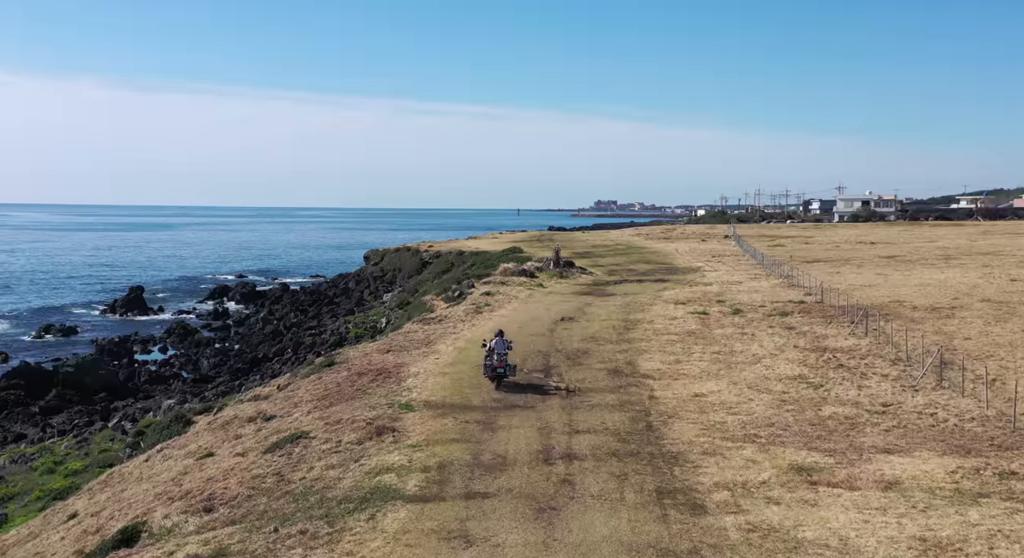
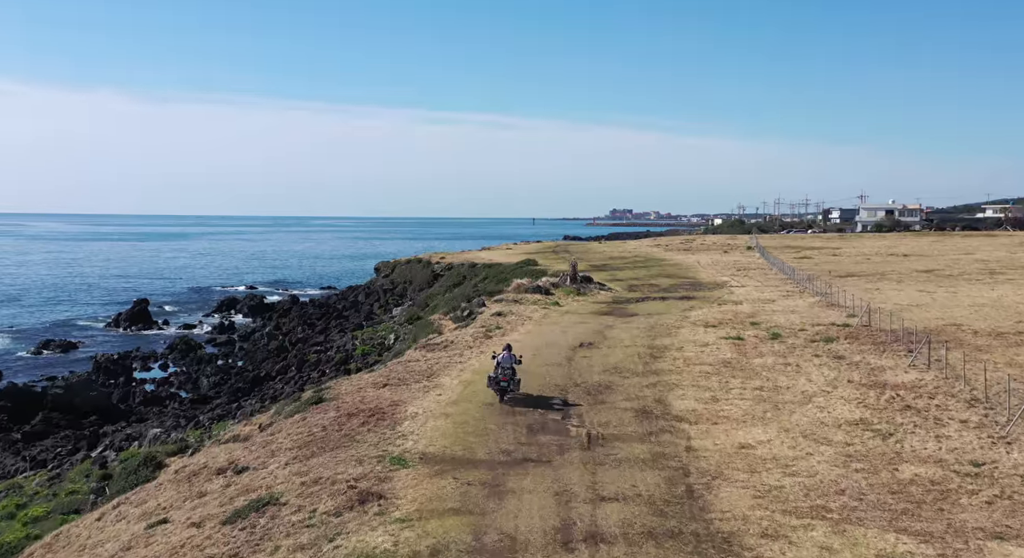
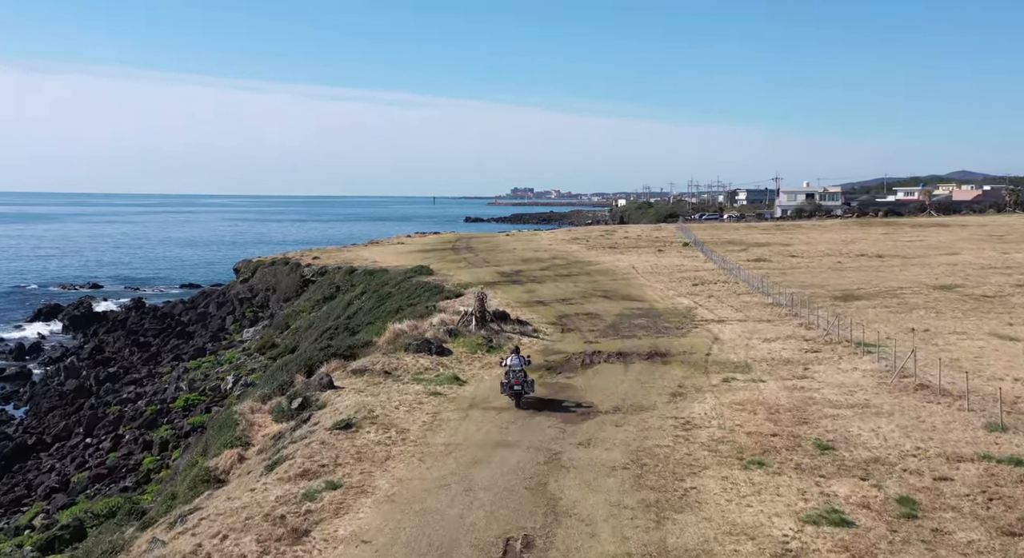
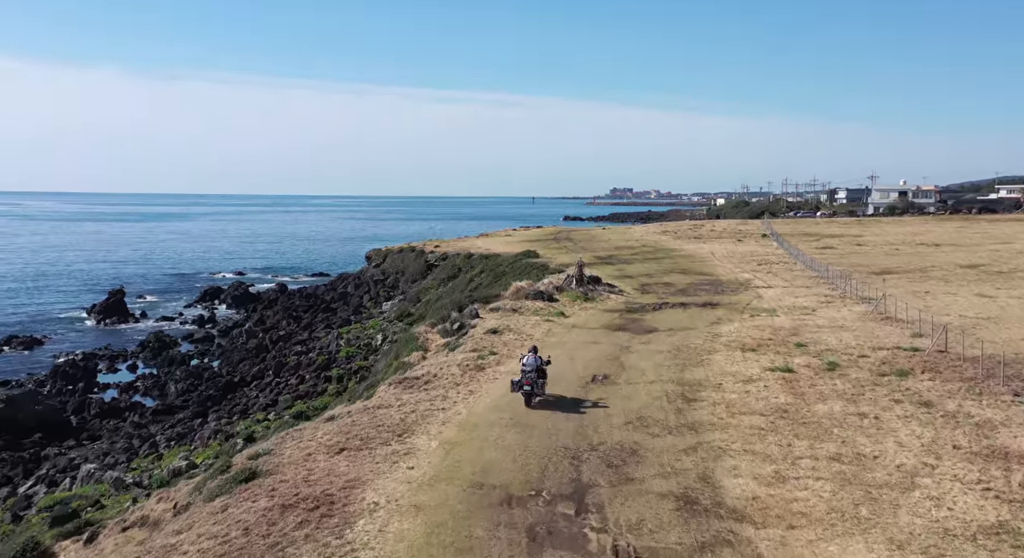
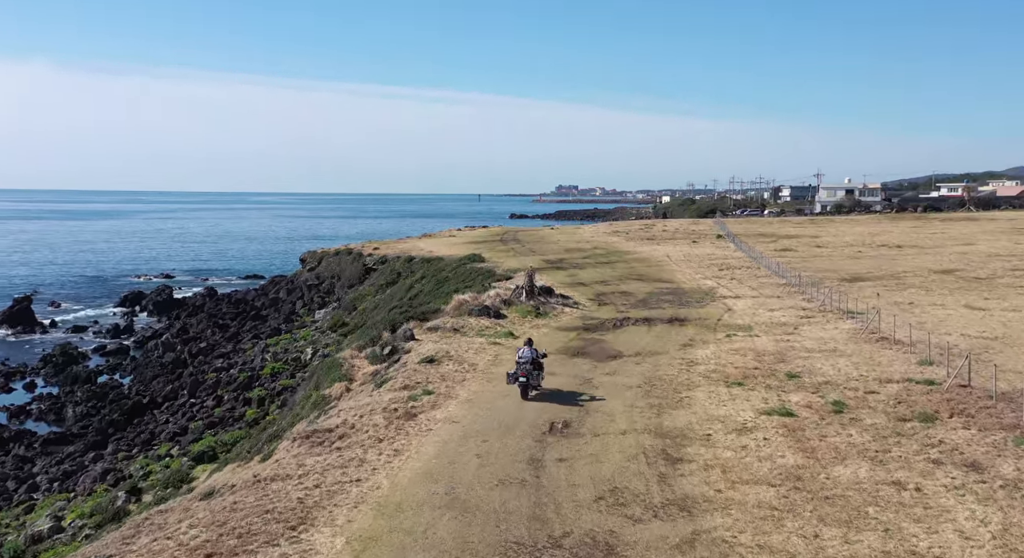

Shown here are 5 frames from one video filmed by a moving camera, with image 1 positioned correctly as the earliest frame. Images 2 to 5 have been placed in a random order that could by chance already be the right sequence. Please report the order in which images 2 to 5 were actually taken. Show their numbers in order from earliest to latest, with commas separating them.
2, 4, 5, 3
